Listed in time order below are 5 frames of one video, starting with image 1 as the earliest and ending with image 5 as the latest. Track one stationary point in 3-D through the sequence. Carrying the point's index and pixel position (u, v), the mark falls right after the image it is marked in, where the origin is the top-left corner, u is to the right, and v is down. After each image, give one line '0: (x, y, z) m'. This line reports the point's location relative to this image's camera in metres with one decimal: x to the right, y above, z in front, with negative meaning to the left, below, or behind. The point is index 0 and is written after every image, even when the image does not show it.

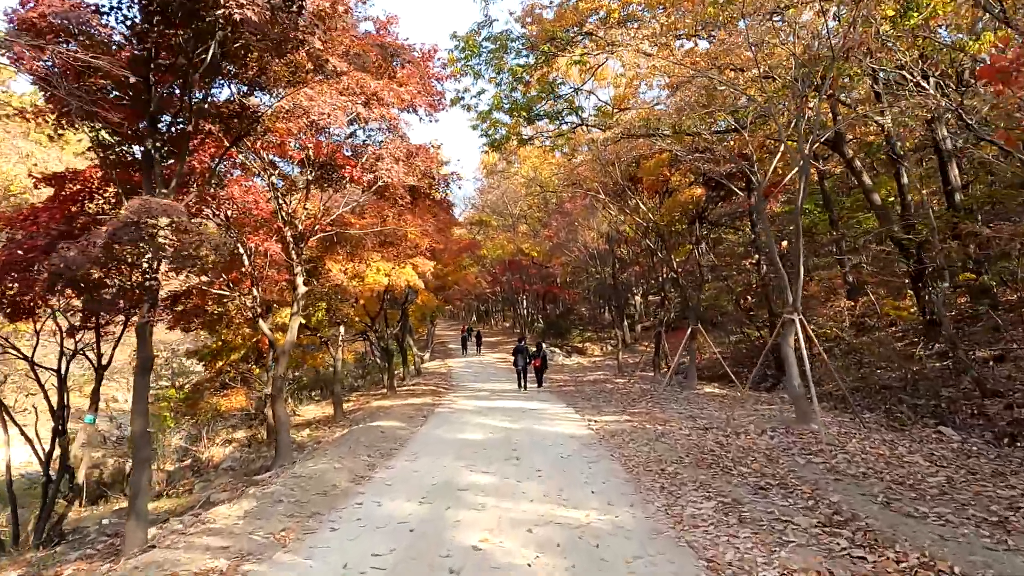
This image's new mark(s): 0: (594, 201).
0: (+2.2, +2.3, +17.4) m
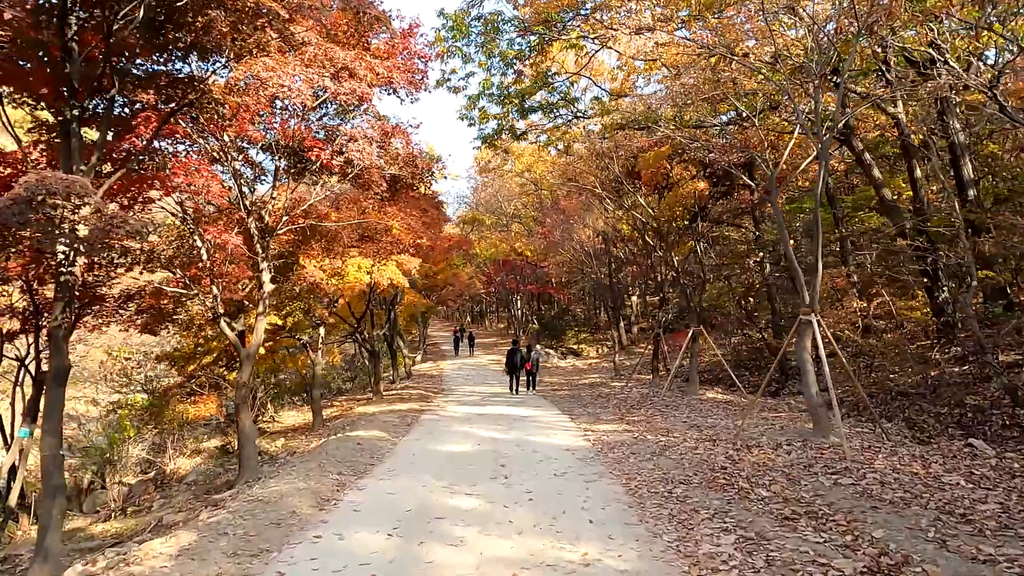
0: (+2.0, +2.3, +16.7) m
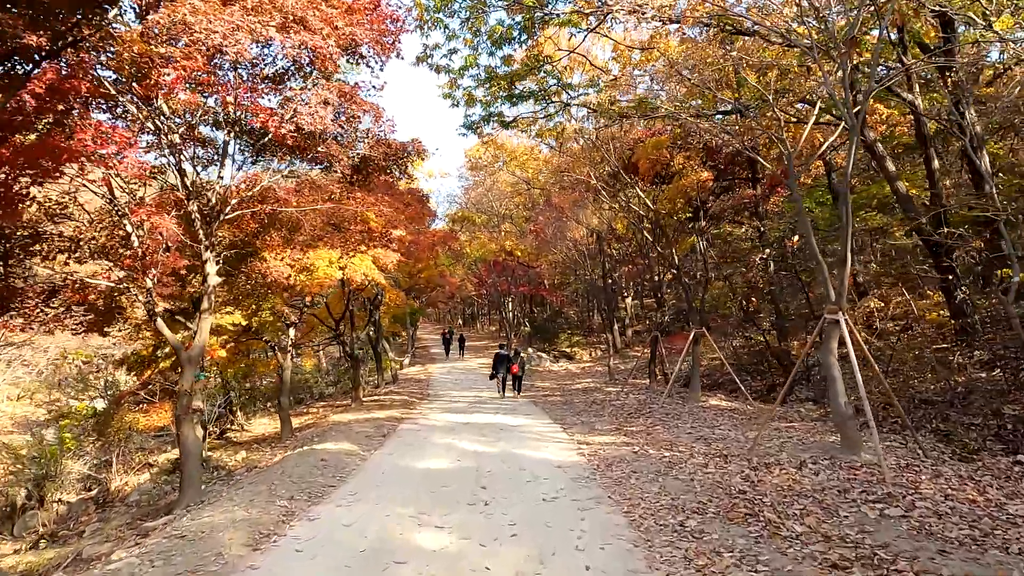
0: (+1.7, +2.3, +15.8) m
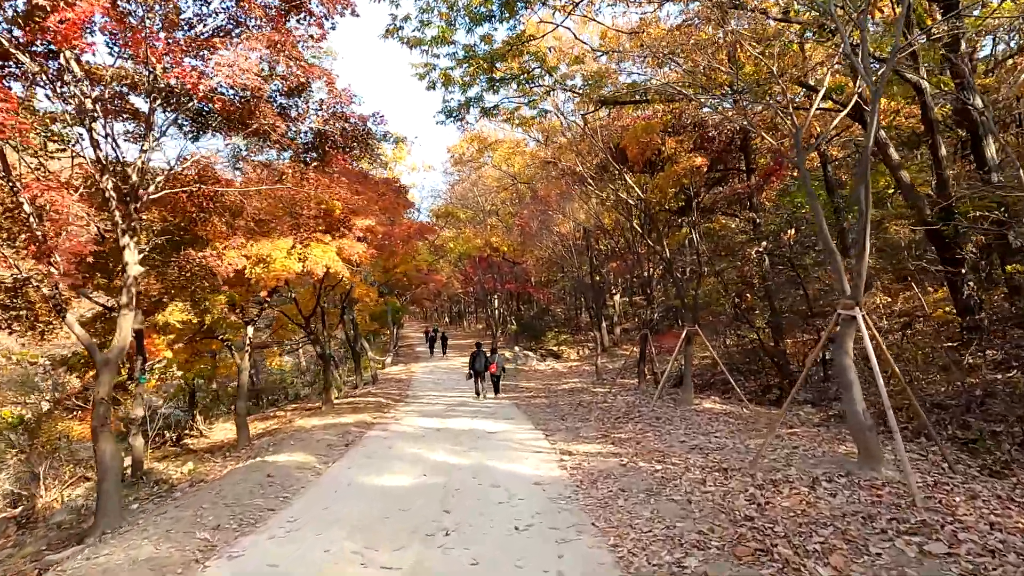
0: (+1.3, +2.4, +15.1) m
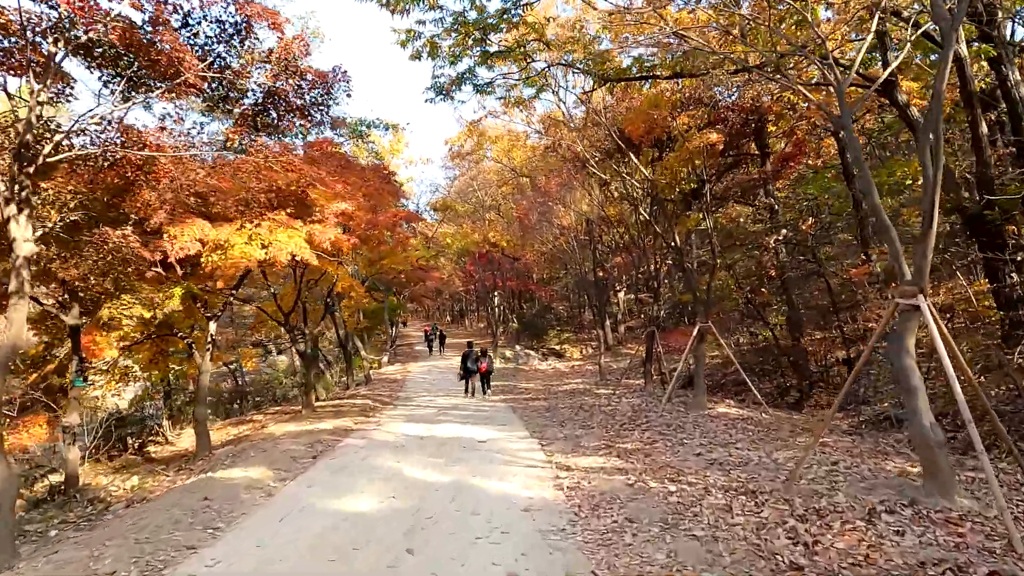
0: (+1.3, +2.5, +14.1) m
